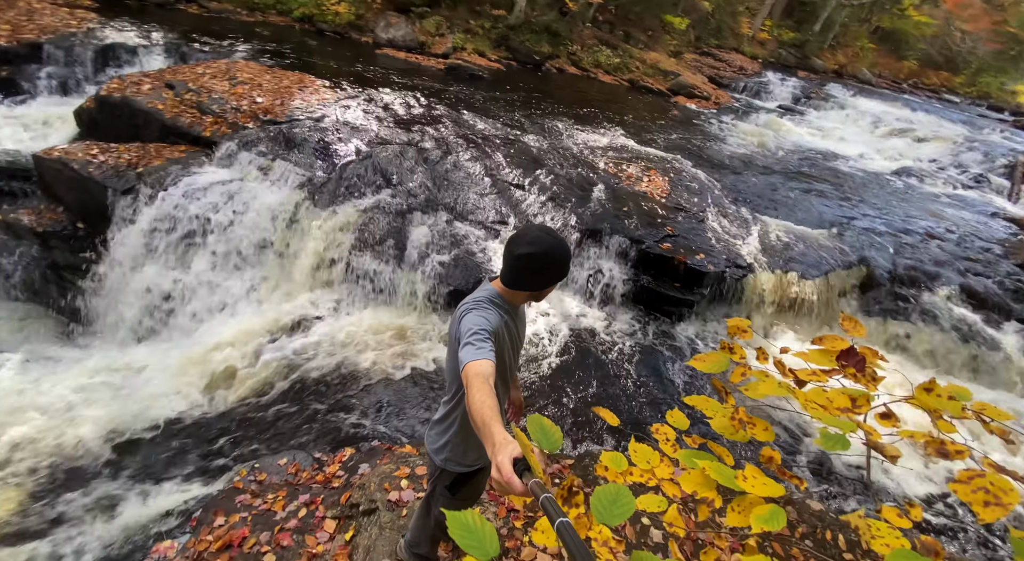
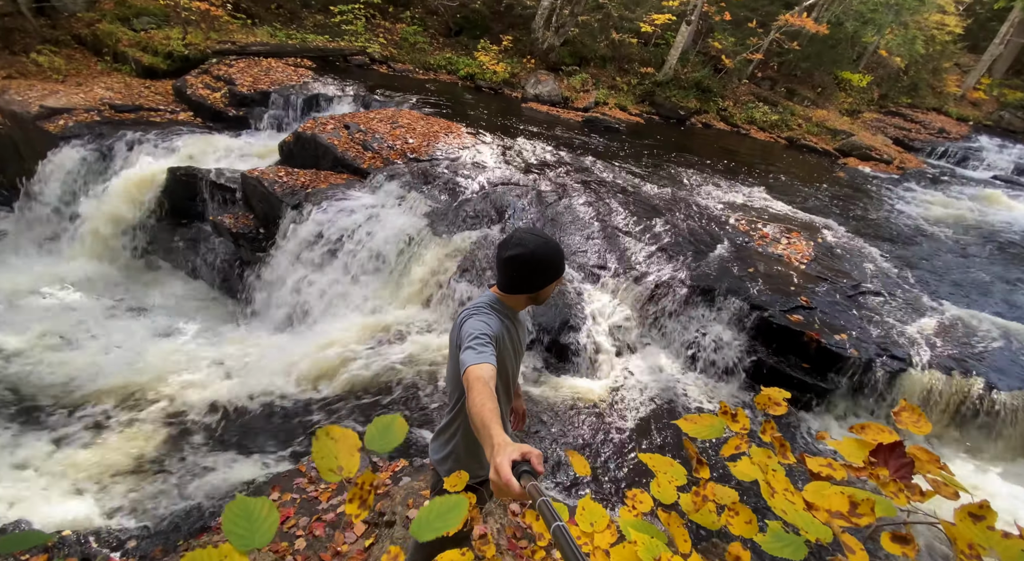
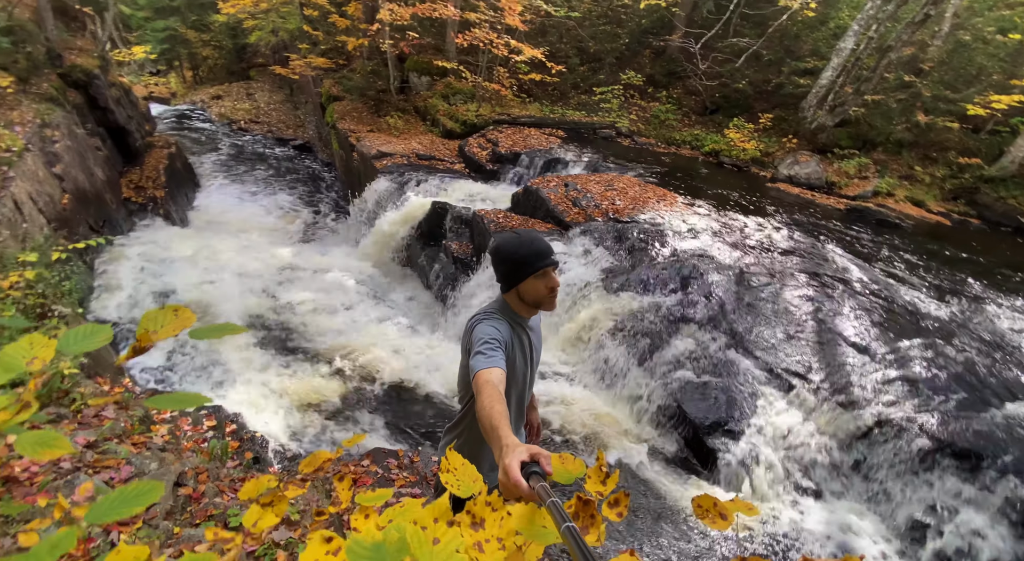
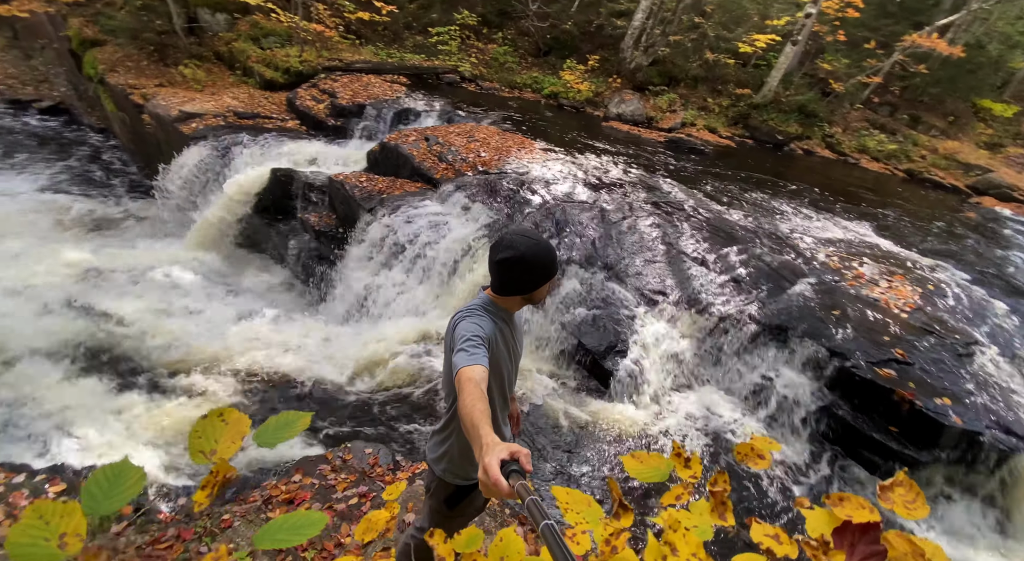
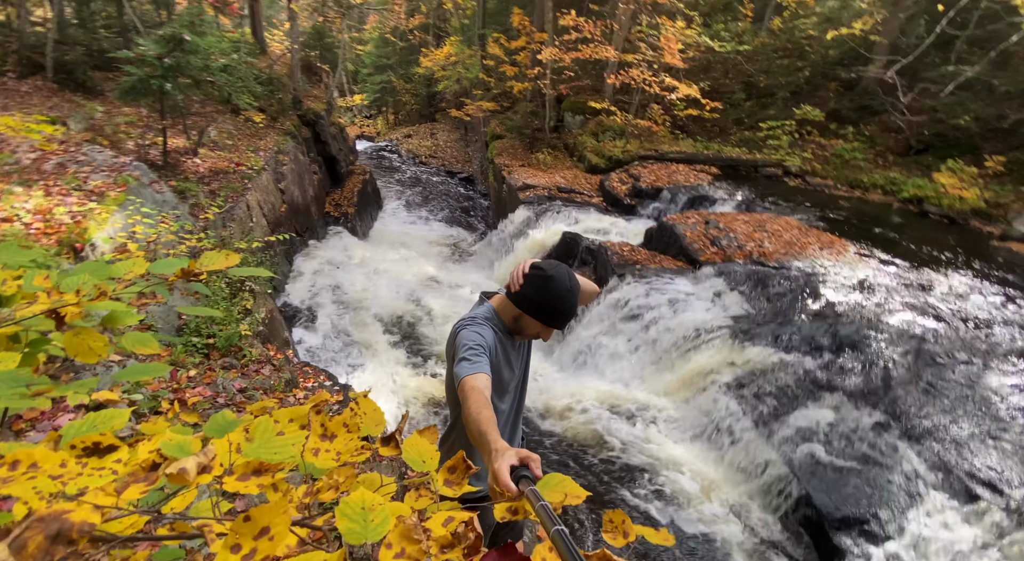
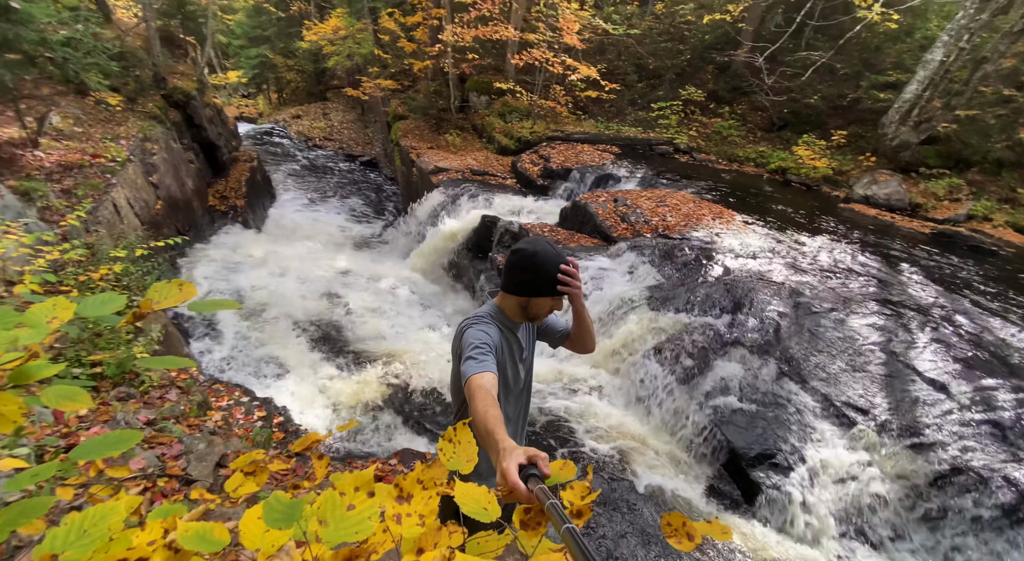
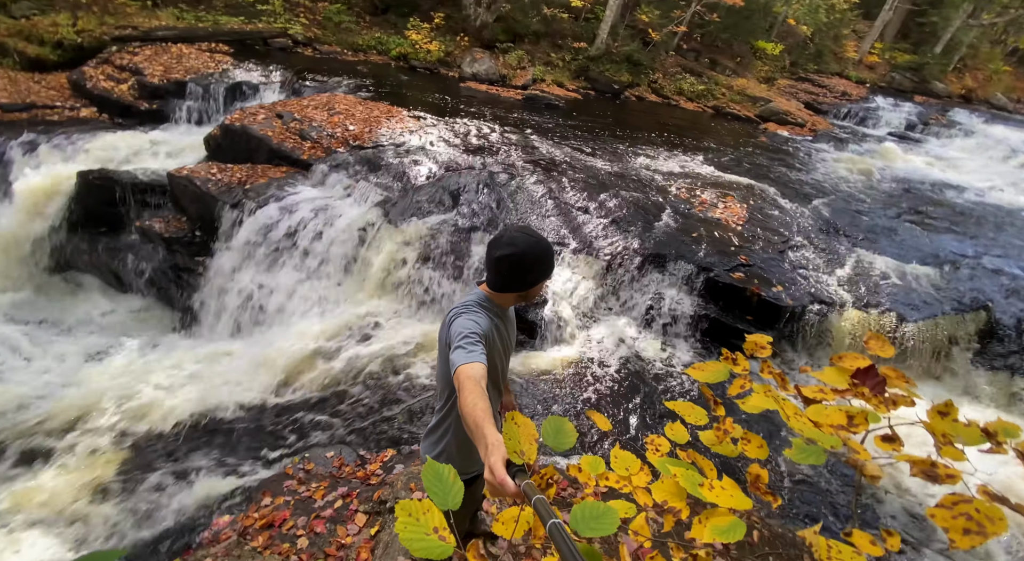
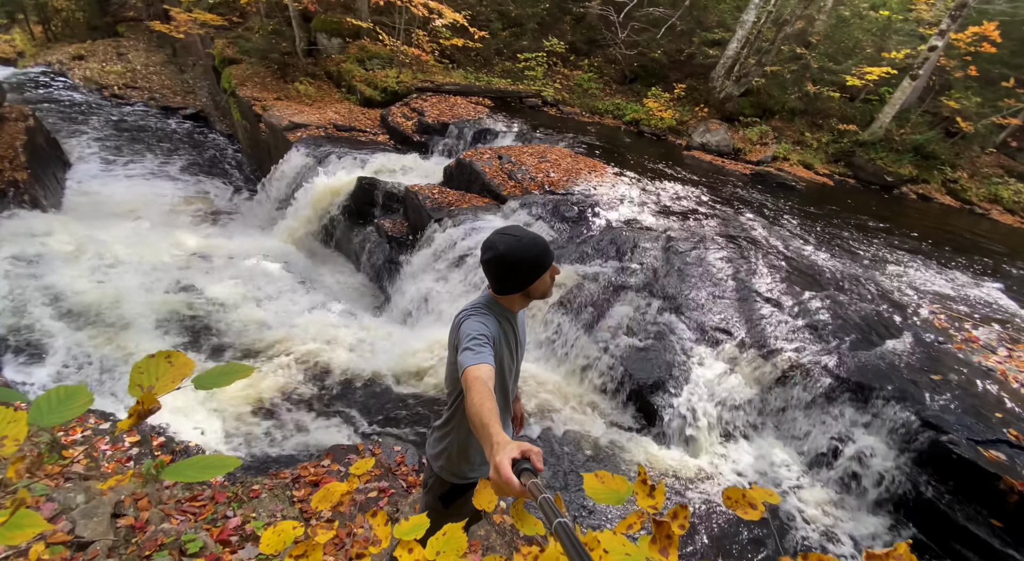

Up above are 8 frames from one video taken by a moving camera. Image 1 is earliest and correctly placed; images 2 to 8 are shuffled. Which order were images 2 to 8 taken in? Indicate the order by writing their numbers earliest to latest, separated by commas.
7, 2, 4, 8, 3, 6, 5
